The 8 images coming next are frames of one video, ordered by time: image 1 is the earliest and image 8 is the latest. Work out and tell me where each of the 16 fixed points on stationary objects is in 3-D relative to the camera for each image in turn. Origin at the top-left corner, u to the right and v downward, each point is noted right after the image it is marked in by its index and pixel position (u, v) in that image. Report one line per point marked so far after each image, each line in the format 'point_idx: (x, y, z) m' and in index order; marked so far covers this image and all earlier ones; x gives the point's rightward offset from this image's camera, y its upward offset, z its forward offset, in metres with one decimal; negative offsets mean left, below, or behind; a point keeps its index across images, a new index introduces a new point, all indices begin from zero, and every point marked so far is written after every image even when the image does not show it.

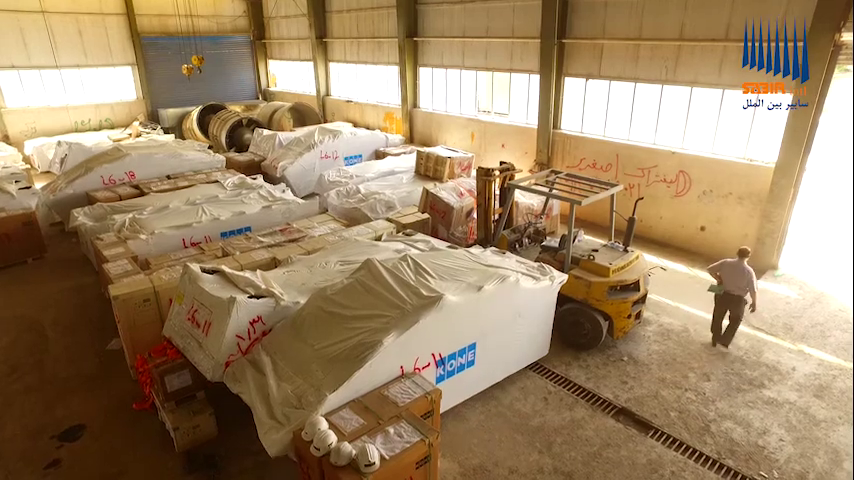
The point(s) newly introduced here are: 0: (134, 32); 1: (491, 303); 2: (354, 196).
0: (-5.4, +3.8, +10.5) m
1: (+0.4, -0.4, +3.2) m
2: (-0.8, +0.5, +6.0) m
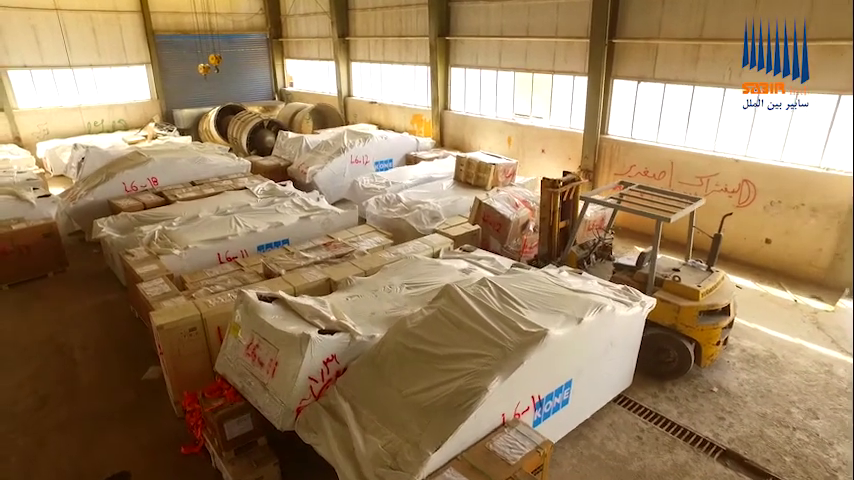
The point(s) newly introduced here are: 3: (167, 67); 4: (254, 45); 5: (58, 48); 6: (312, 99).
0: (-4.9, +3.7, +10.1) m
1: (+0.8, -0.5, +2.9) m
2: (-0.3, +0.3, +5.6) m
3: (-4.8, +3.2, +10.4) m
4: (-3.5, +3.9, +11.4) m
5: (-6.0, +3.1, +9.4) m
6: (-2.3, +2.8, +11.2) m
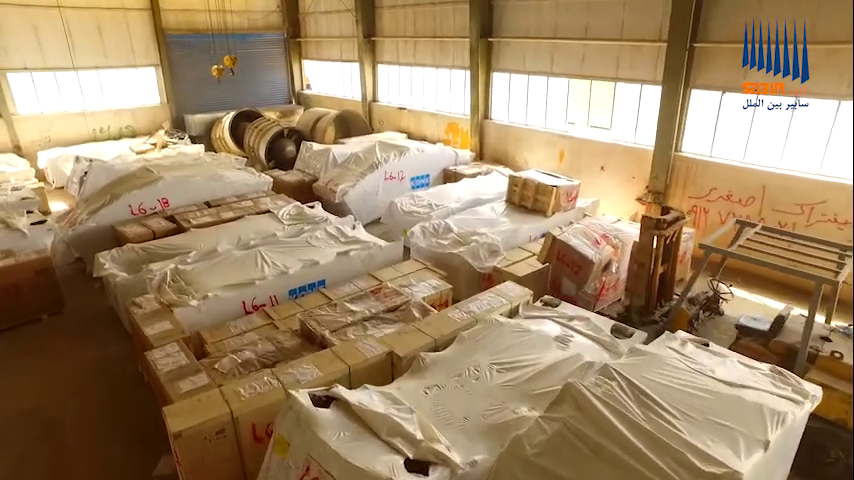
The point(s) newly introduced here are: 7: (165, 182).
0: (-4.4, +3.4, +9.3) m
1: (+1.3, -0.8, +2.1) m
2: (+0.2, 0.0, +4.8) m
3: (-4.2, +2.9, +9.7) m
4: (-2.9, +3.6, +10.6) m
5: (-5.5, +2.9, +8.6) m
6: (-1.7, +2.5, +10.4) m
7: (-2.5, +0.6, +5.4) m
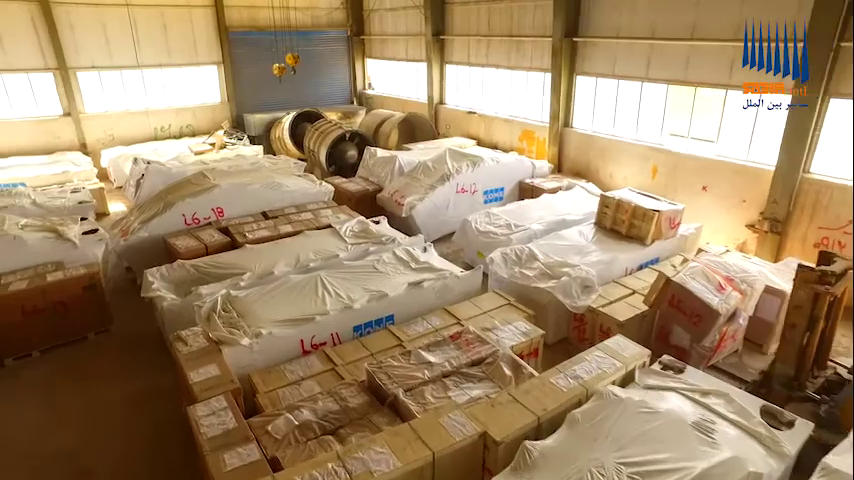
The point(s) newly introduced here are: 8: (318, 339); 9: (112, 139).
0: (-3.3, +3.4, +9.0) m
1: (+1.6, -1.1, +1.4) m
2: (+0.8, -0.2, +4.2) m
3: (-3.1, +2.9, +9.4) m
4: (-1.7, +3.5, +10.2) m
5: (-4.5, +2.9, +8.5) m
6: (-0.5, +2.4, +9.9) m
7: (-1.8, +0.4, +5.0) m
8: (-0.7, -0.6, +3.4) m
9: (-4.8, +1.5, +8.7) m
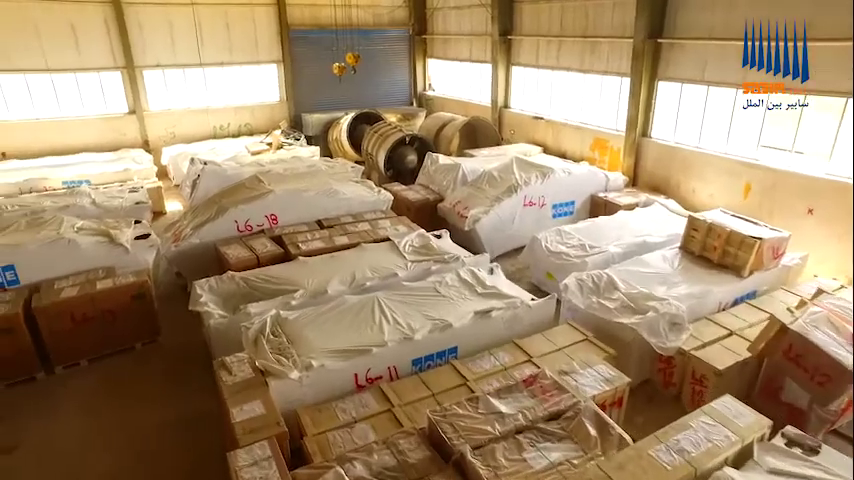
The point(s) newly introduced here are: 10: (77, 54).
0: (-2.2, +3.4, +8.9) m
1: (+1.7, -1.3, +0.9) m
2: (+1.2, -0.4, +3.7) m
3: (-2.1, +2.8, +9.2) m
4: (-0.6, +3.5, +9.9) m
5: (-3.5, +2.9, +8.4) m
6: (+0.5, +2.2, +9.5) m
7: (-1.3, +0.4, +4.8) m
8: (-0.3, -0.7, +3.0) m
9: (-3.9, +1.6, +8.7) m
10: (-4.8, +2.5, +7.8) m
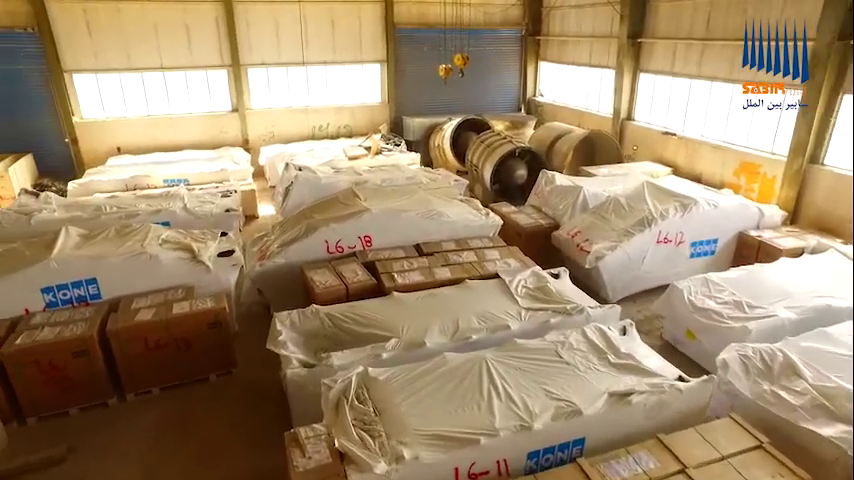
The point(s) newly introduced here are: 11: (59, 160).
0: (-0.5, +3.2, +8.5) m
1: (+1.8, -1.7, -0.1) m
2: (+1.8, -0.7, +2.8) m
3: (-0.3, +2.7, +8.8) m
4: (+1.3, +3.2, +9.2) m
5: (-1.9, +2.9, +8.2) m
6: (+2.2, +1.9, +8.7) m
7: (-0.4, +0.2, +4.3) m
8: (+0.2, -0.9, +2.4) m
9: (-2.3, +1.5, +8.5) m
10: (-3.3, +2.6, +7.8) m
11: (-4.9, +1.1, +7.7) m
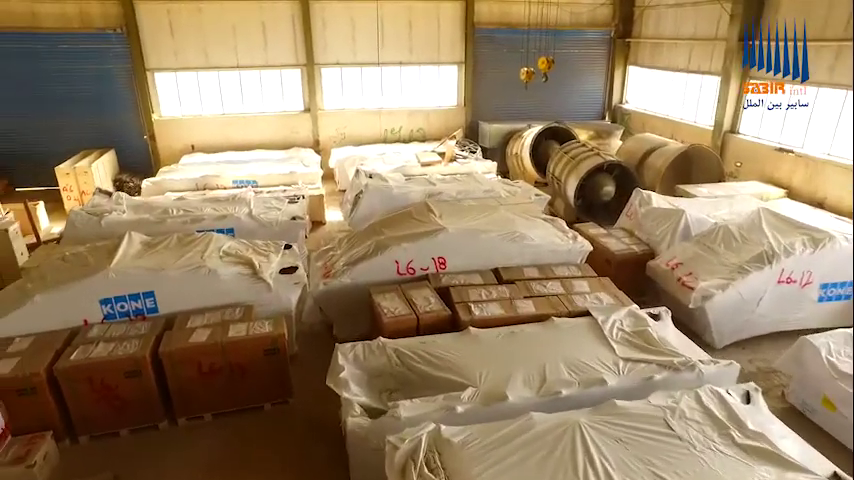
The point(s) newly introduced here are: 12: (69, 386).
0: (+0.6, +3.1, +8.0) m
1: (+1.8, -1.9, -0.7) m
2: (+2.1, -1.0, +2.2) m
3: (+0.8, +2.5, +8.3) m
4: (+2.5, +2.9, +8.6) m
5: (-0.8, +2.8, +7.9) m
6: (+3.3, +1.6, +7.9) m
7: (+0.1, 0.0, +3.9) m
8: (+0.5, -1.1, +1.9) m
9: (-1.2, +1.5, +8.3) m
10: (-2.2, +2.6, +7.7) m
11: (-3.9, +1.1, +7.7) m
12: (-1.9, -0.8, +3.0) m
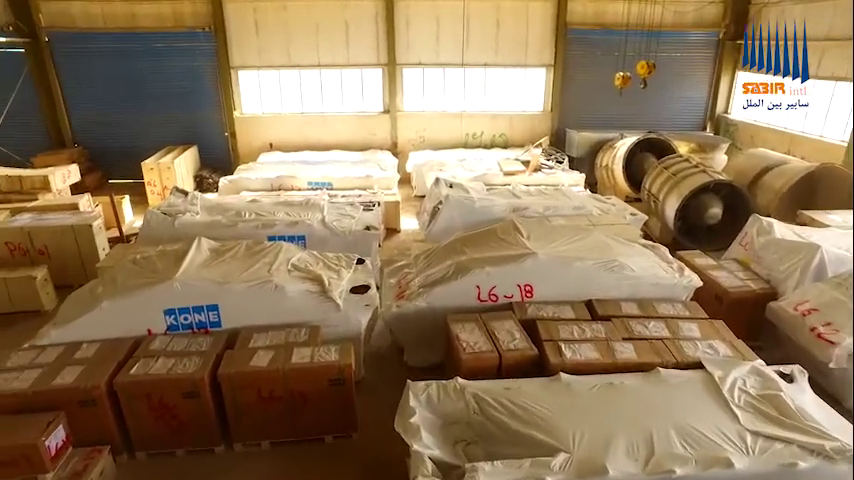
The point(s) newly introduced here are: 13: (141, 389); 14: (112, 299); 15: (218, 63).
0: (+1.8, +2.9, +7.5) m
1: (+1.7, -2.1, -1.3) m
2: (+2.4, -1.2, +1.6) m
3: (+2.0, +2.3, +7.8) m
4: (+3.7, +2.6, +7.8) m
5: (+0.4, +2.6, +7.6) m
6: (+4.3, +1.3, +7.1) m
7: (+0.7, -0.1, +3.4) m
8: (+0.7, -1.3, +1.5) m
9: (-0.1, +1.4, +8.0) m
10: (-1.1, +2.5, +7.5) m
11: (-2.9, +1.2, +7.8) m
12: (-1.5, -0.8, +2.9) m
13: (-1.4, -0.8, +2.8) m
14: (-1.8, -0.3, +3.2) m
15: (-2.7, +2.3, +7.4) m
